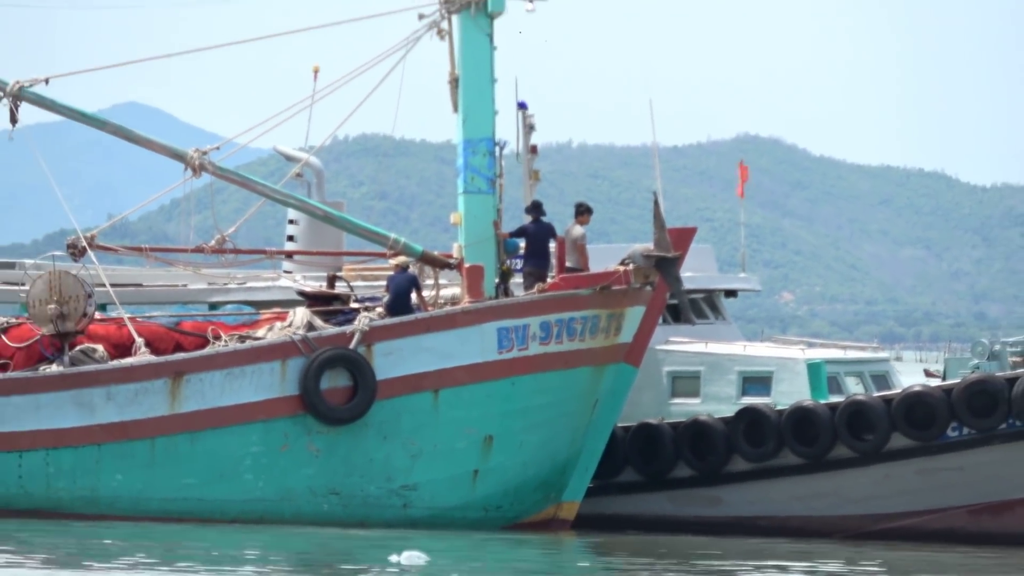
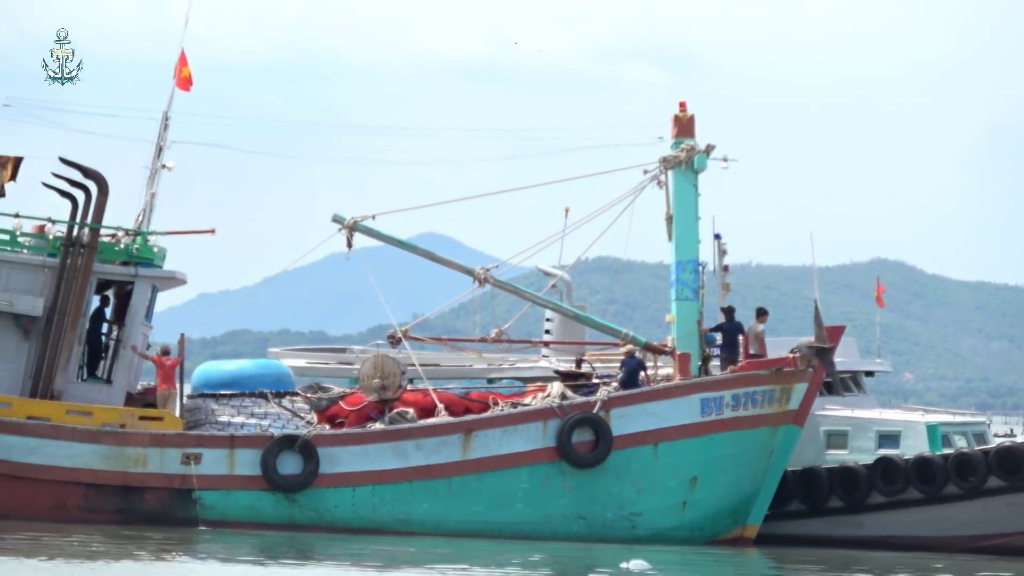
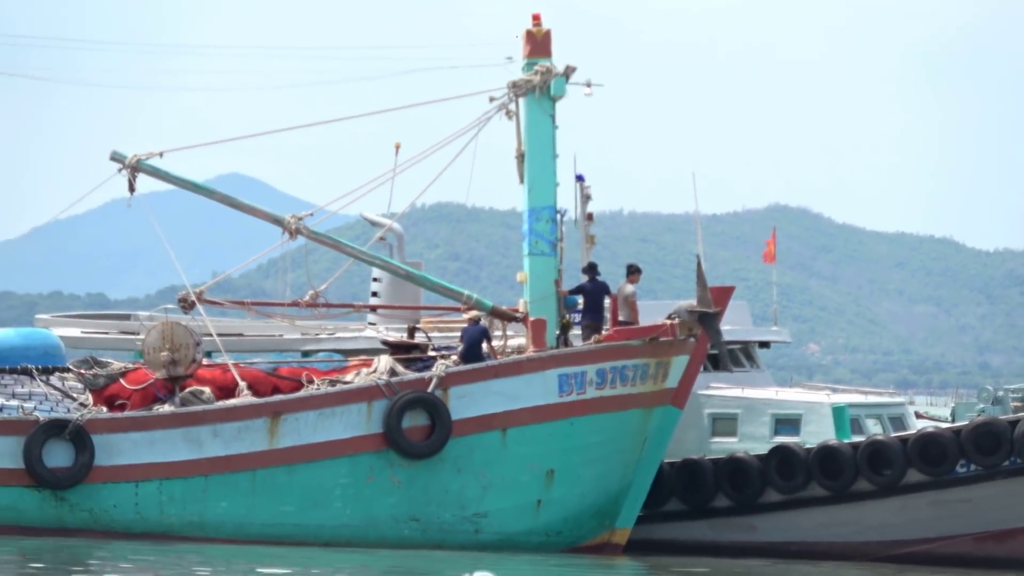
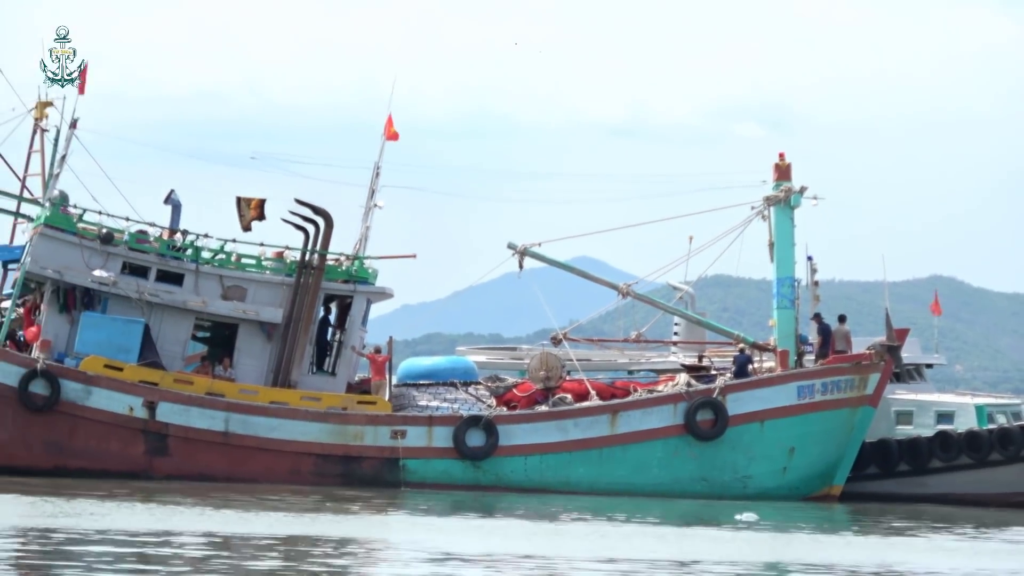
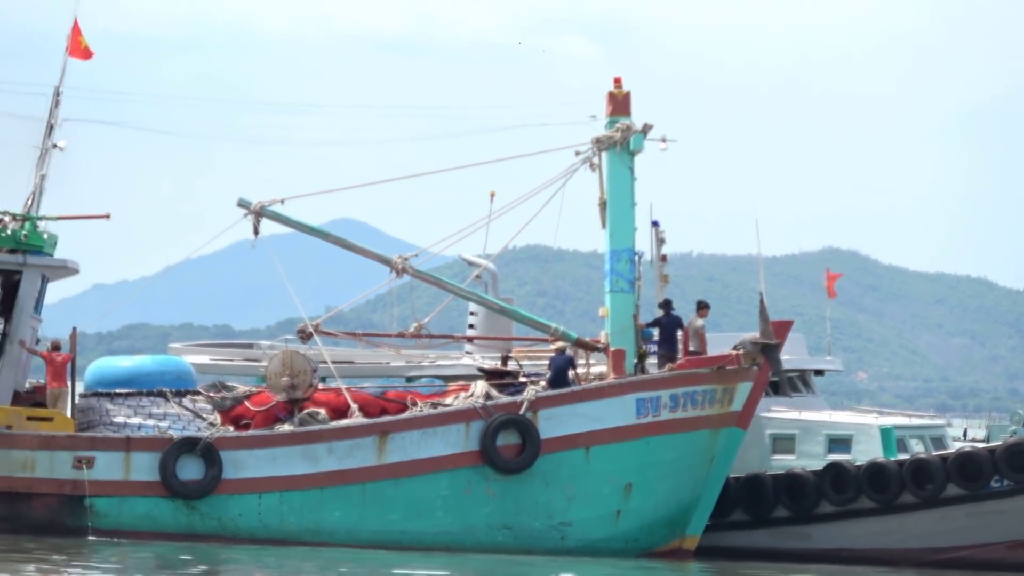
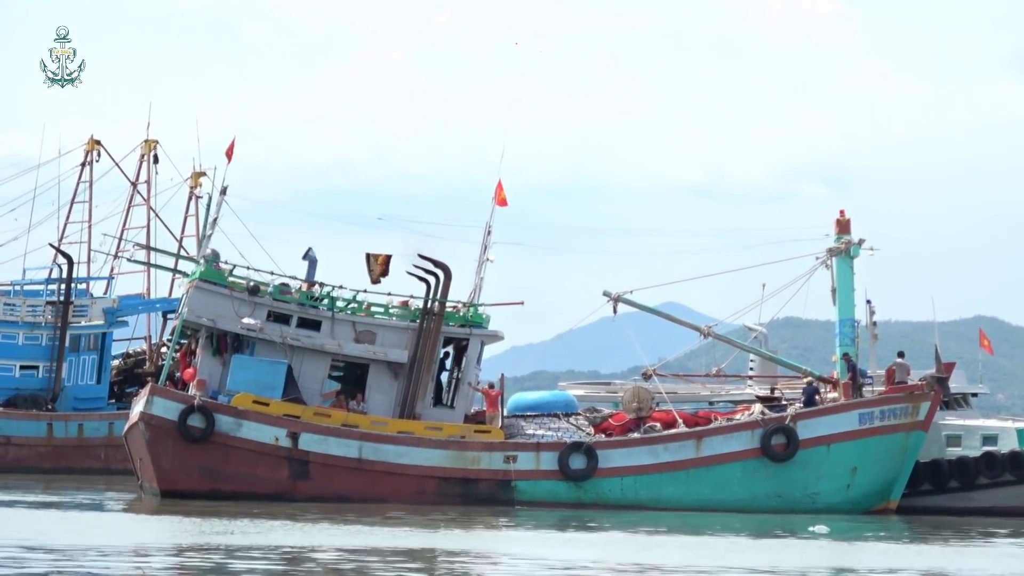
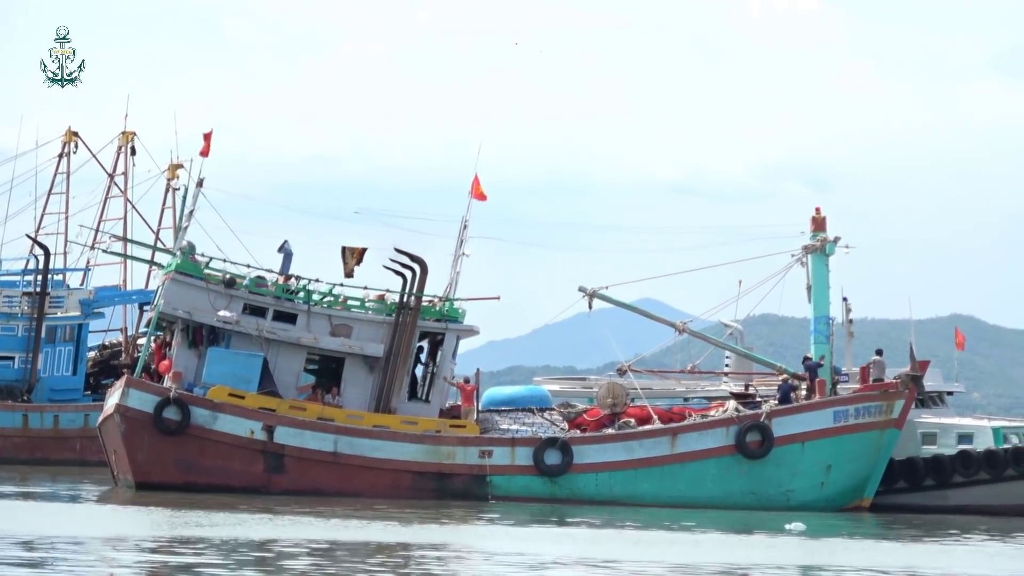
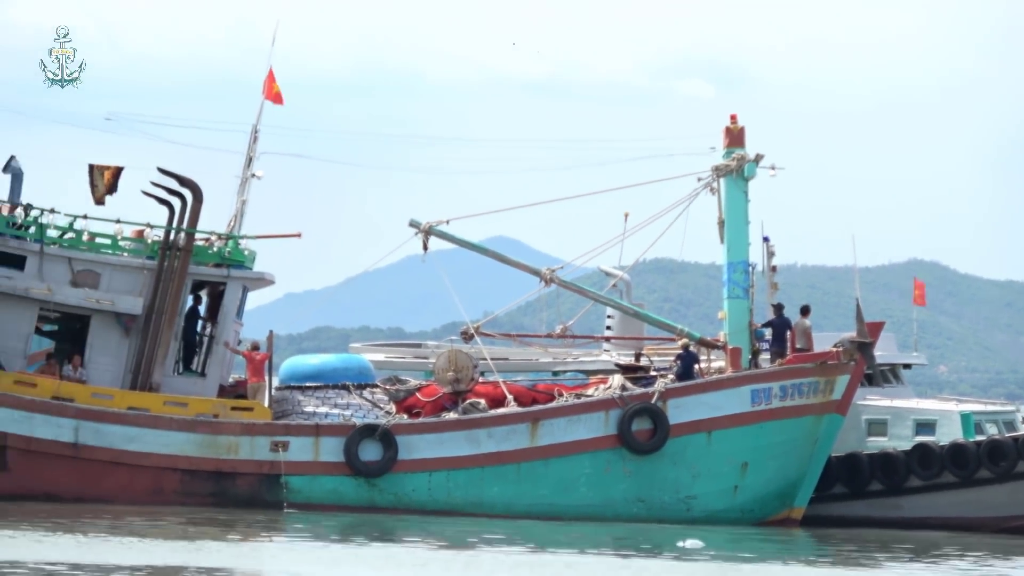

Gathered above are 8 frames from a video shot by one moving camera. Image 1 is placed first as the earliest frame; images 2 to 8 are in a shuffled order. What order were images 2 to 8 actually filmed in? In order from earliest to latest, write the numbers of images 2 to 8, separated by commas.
3, 5, 2, 8, 4, 6, 7
